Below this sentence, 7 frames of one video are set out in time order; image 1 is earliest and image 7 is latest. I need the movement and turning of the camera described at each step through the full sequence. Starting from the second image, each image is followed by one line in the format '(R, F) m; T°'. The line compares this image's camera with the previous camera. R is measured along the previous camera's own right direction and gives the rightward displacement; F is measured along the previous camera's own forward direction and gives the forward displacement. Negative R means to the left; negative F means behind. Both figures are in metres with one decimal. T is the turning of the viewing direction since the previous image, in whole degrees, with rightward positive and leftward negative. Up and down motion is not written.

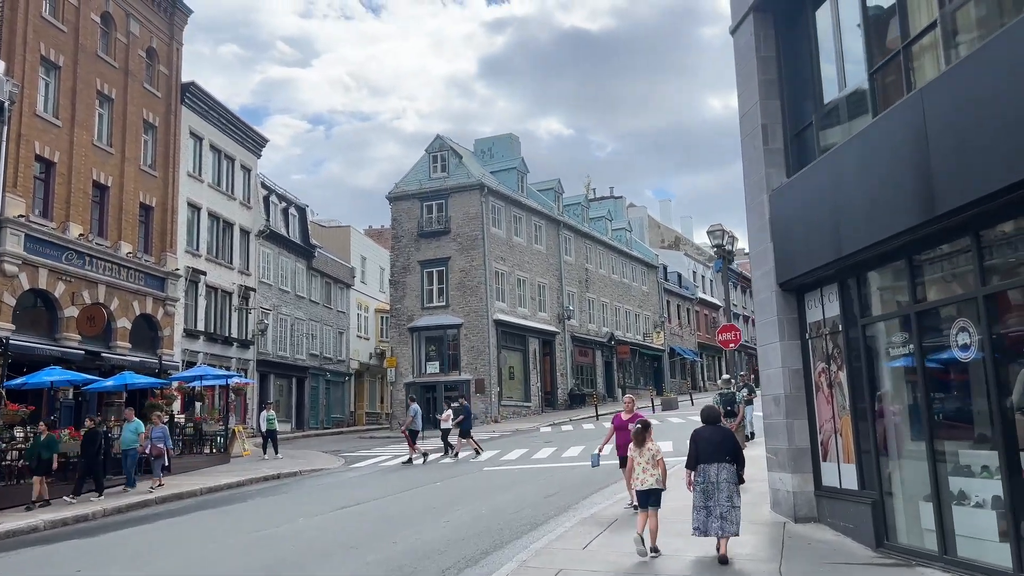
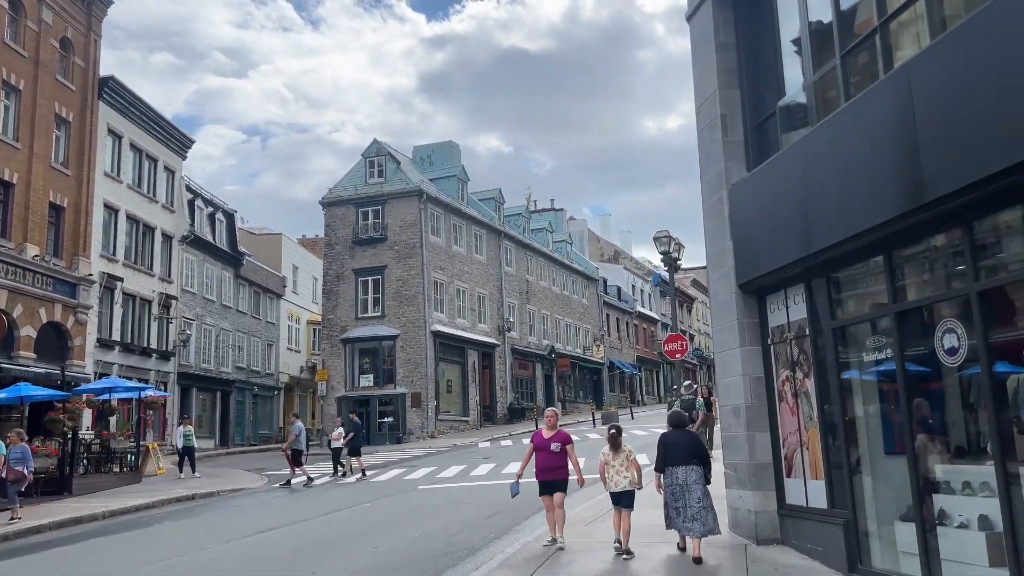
(0.0, +1.0) m; +5°
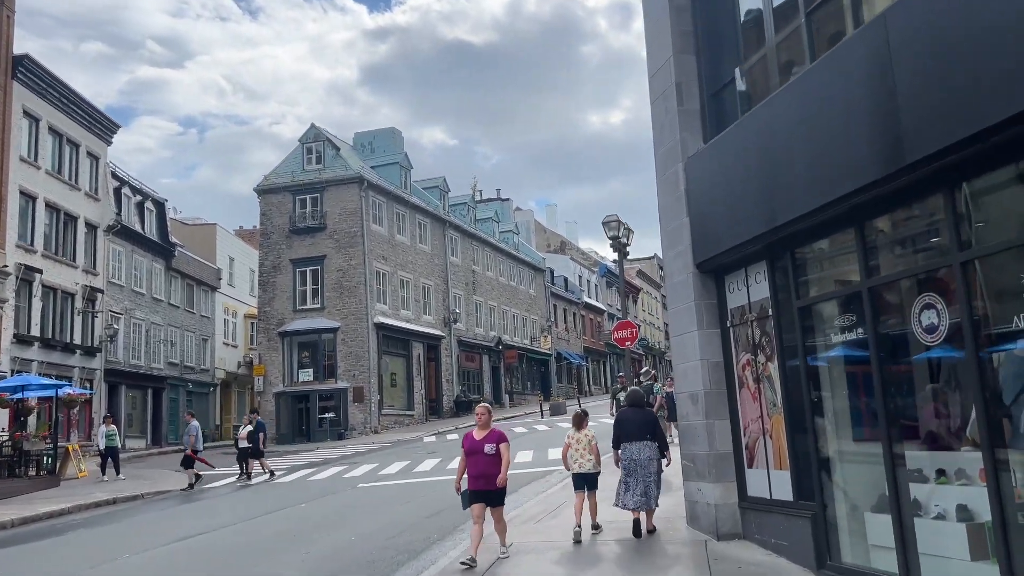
(+0.1, +0.8) m; +4°
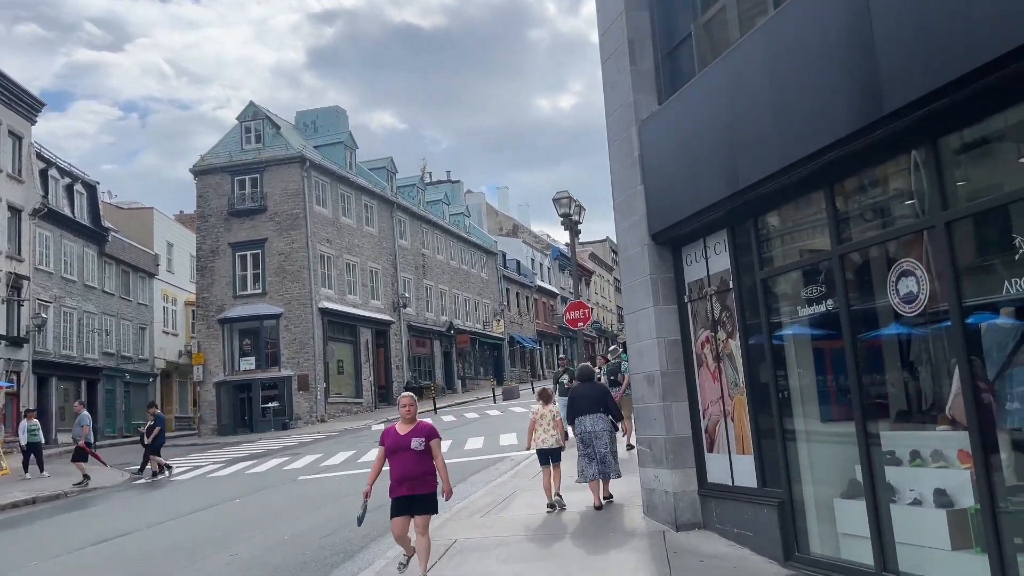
(+0.1, +0.7) m; +3°
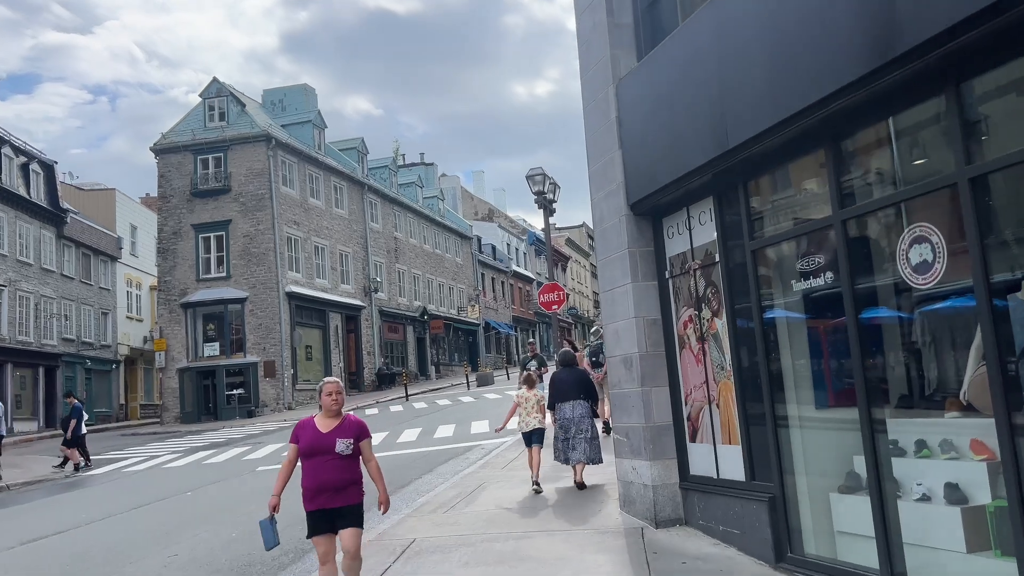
(+0.1, +0.8) m; +2°
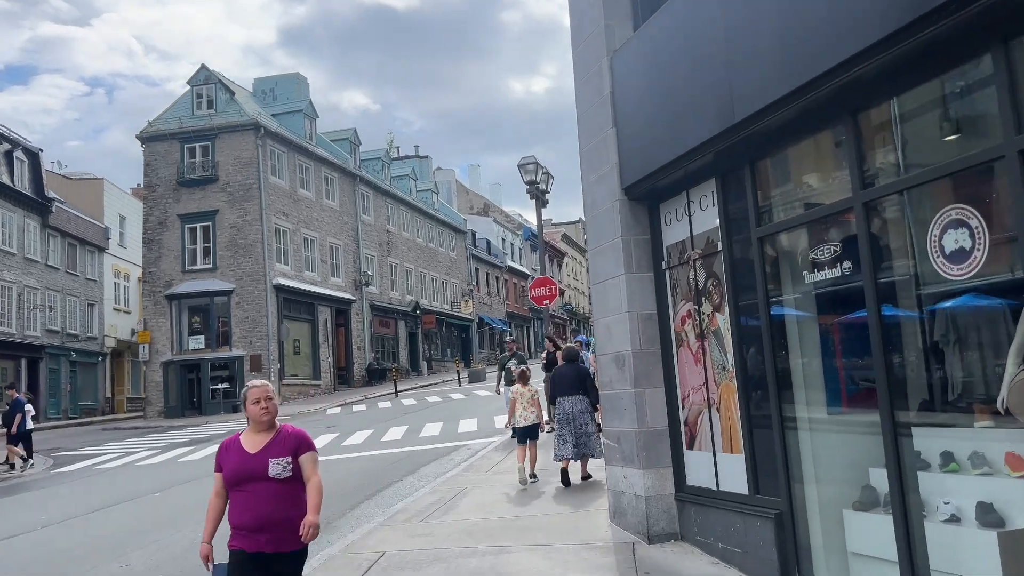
(+0.1, +0.7) m; 0°
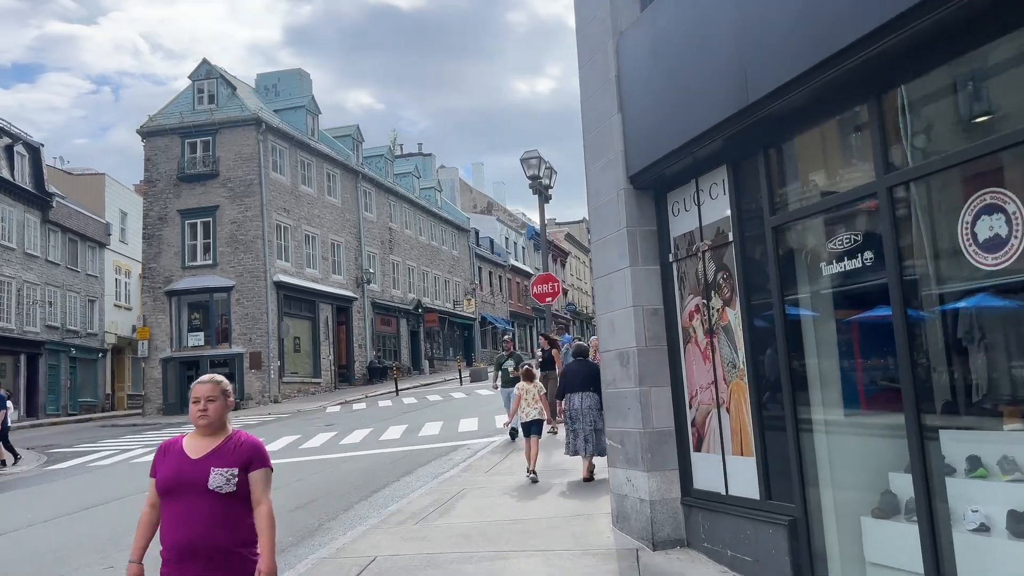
(0.0, +0.3) m; 0°
